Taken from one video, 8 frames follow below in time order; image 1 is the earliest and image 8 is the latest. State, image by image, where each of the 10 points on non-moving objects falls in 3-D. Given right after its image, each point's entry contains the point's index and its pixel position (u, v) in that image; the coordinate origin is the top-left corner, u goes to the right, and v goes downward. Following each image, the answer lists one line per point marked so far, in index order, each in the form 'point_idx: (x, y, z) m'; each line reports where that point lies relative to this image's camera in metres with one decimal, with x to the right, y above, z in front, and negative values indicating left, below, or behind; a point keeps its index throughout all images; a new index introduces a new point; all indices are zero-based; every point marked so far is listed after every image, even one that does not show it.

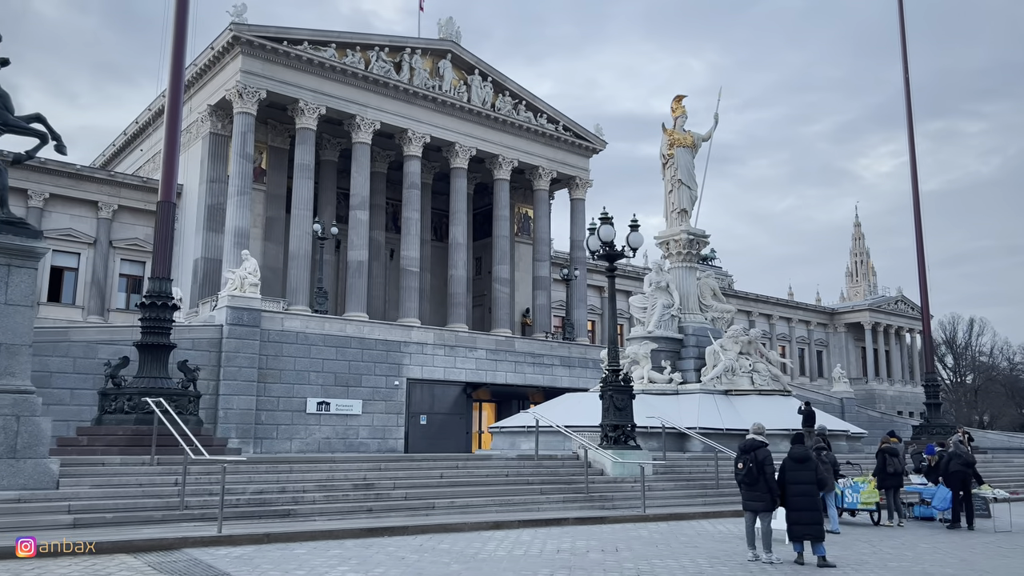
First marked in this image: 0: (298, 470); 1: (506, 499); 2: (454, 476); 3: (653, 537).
0: (-3.3, -2.7, +12.1) m
1: (-0.1, -3.3, +12.5) m
2: (-1.0, -3.1, +13.2) m
3: (+1.9, -3.4, +11.0) m
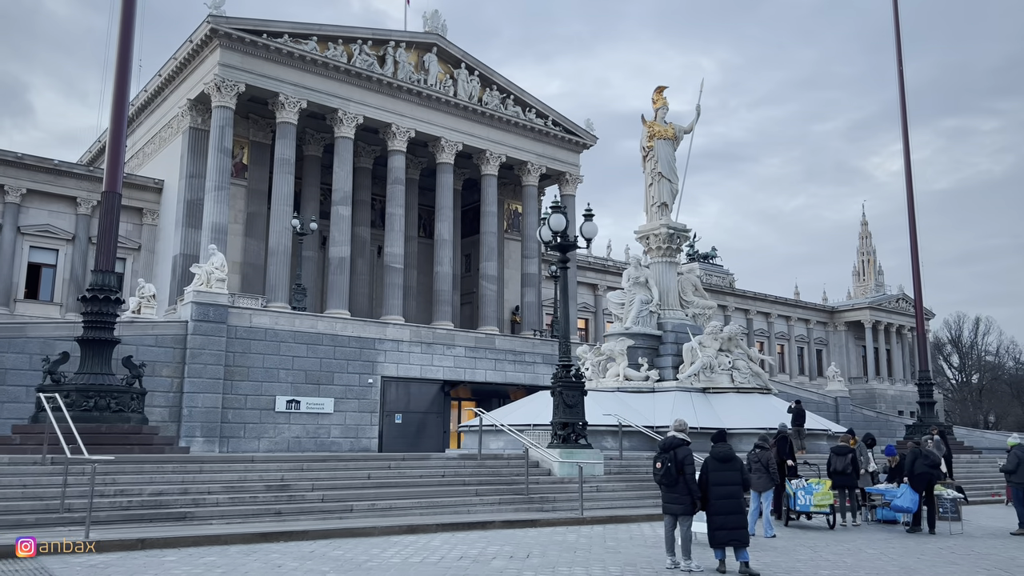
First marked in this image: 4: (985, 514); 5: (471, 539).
0: (-4.3, -2.6, +11.4) m
1: (-1.2, -3.1, +11.9) m
2: (-2.0, -2.9, +12.5) m
3: (+0.8, -3.2, +10.3) m
4: (+9.1, -4.4, +15.5) m
5: (-0.5, -3.1, +9.8) m
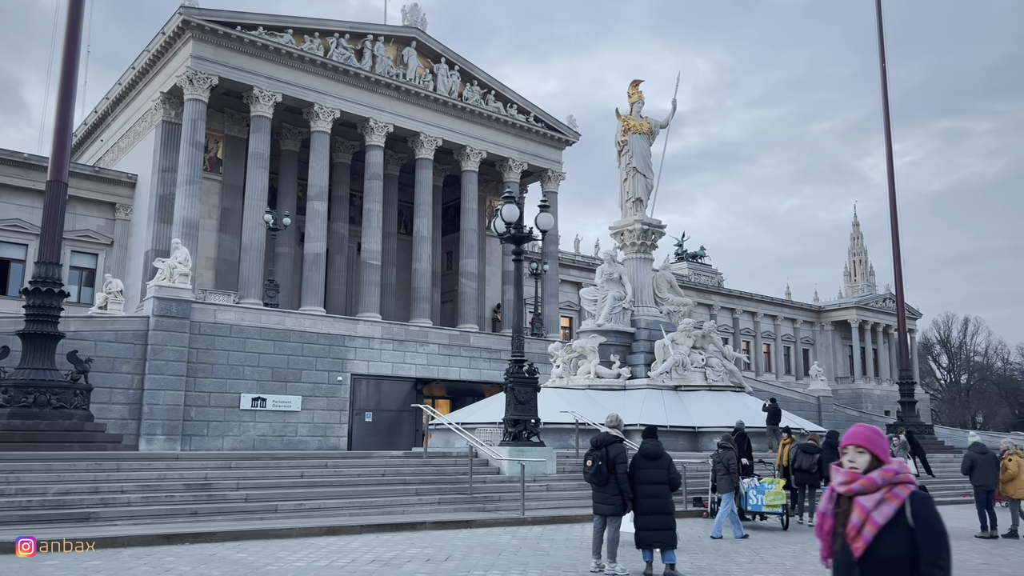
0: (-5.2, -2.5, +10.9) m
1: (-2.1, -3.0, +11.4) m
2: (-2.9, -2.8, +12.0) m
3: (0.0, -3.1, +9.8) m
4: (+8.2, -4.3, +15.1) m
5: (-1.4, -2.9, +9.3) m
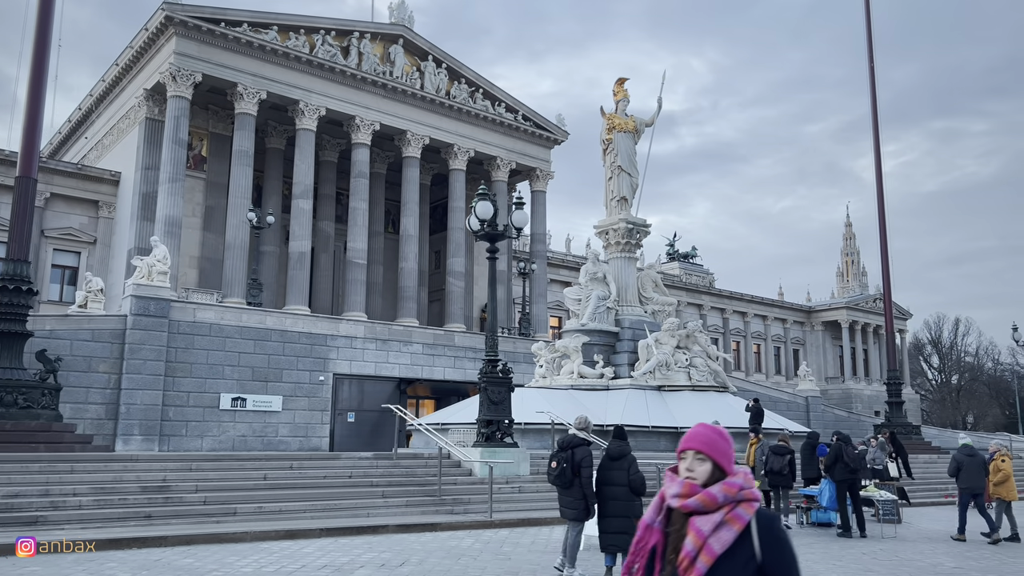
0: (-5.7, -2.4, +10.6) m
1: (-2.5, -3.0, +11.1) m
2: (-3.4, -2.8, +11.8) m
3: (-0.5, -3.1, +9.5) m
4: (+7.7, -4.3, +14.9) m
5: (-1.8, -2.9, +9.1) m
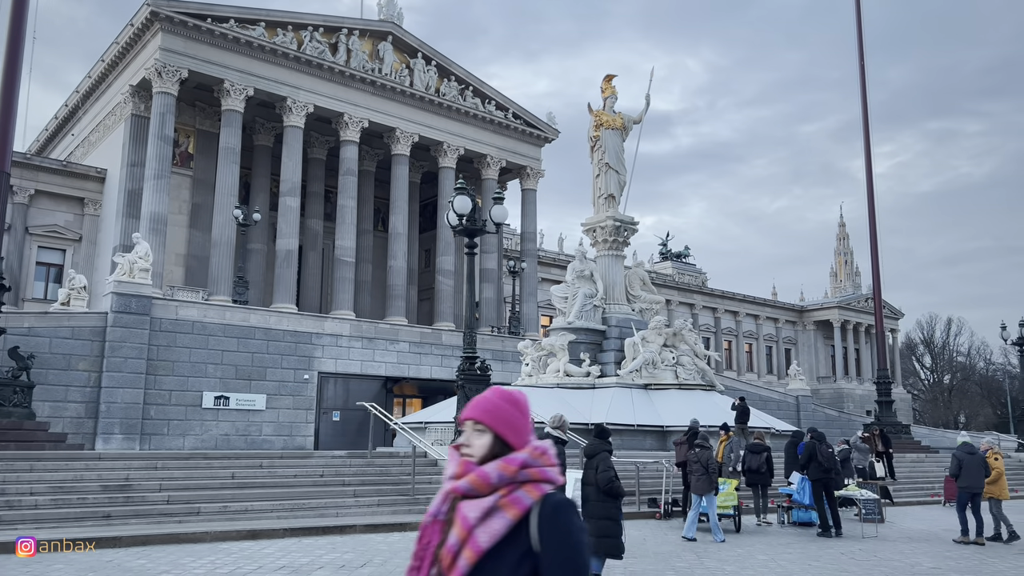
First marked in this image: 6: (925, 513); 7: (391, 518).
0: (-6.0, -2.3, +10.4) m
1: (-2.9, -2.9, +10.9) m
2: (-3.7, -2.7, +11.5) m
3: (-0.8, -3.0, +9.3) m
4: (+7.3, -4.2, +14.7) m
5: (-2.2, -2.8, +8.8) m
6: (+8.0, -4.4, +15.7) m
7: (-1.6, -3.1, +10.8) m
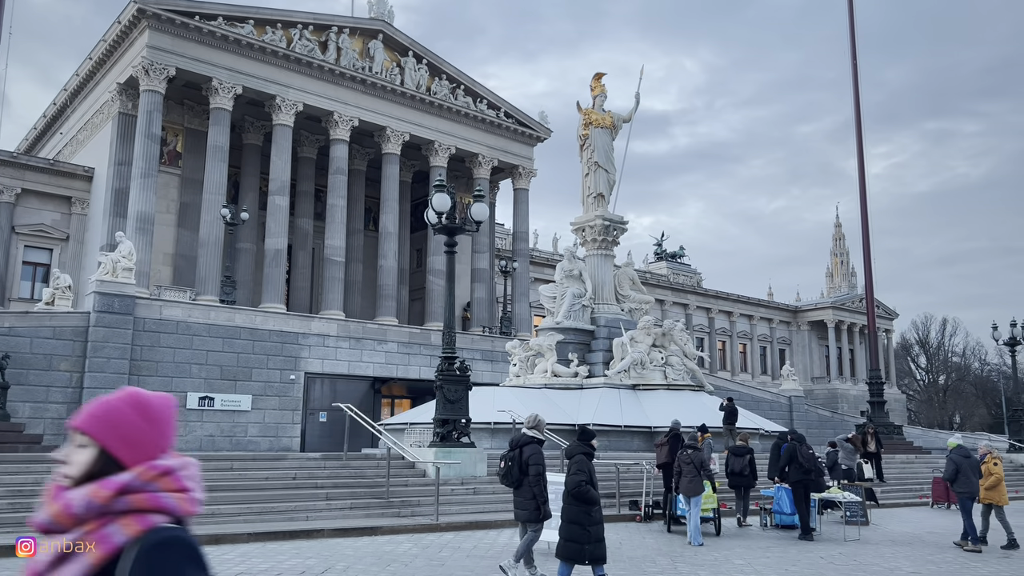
0: (-6.4, -2.3, +10.1) m
1: (-3.2, -2.9, +10.6) m
2: (-4.1, -2.7, +11.3) m
3: (-1.2, -3.0, +9.1) m
4: (+6.9, -4.2, +14.5) m
5: (-2.5, -2.8, +8.6) m
6: (+7.7, -4.4, +15.5) m
7: (-2.0, -3.1, +10.5) m
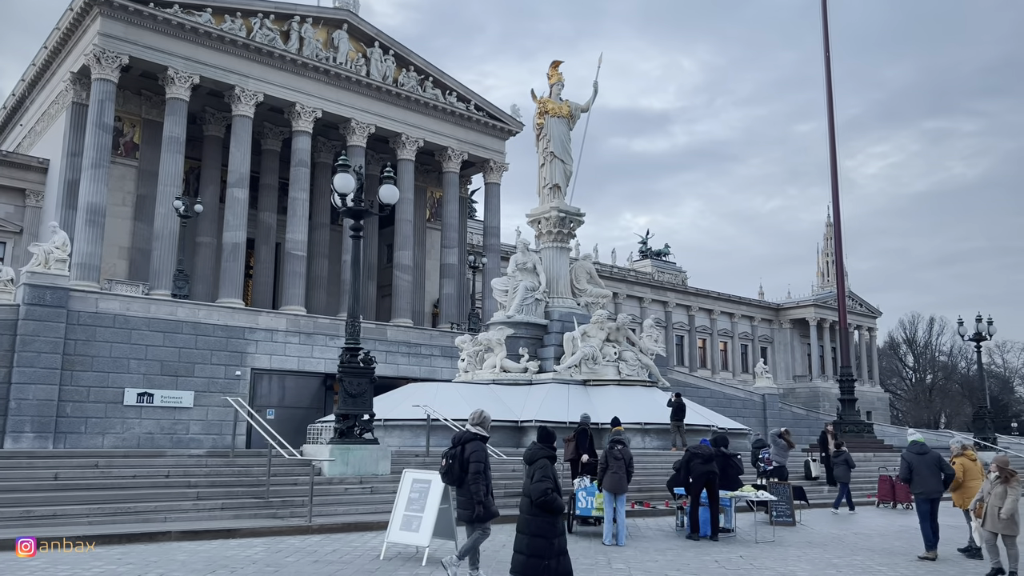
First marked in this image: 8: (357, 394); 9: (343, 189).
0: (-7.9, -2.1, +9.3) m
1: (-4.7, -2.6, +9.8) m
2: (-5.6, -2.5, +10.4) m
3: (-2.7, -2.8, +8.3) m
4: (+5.4, -4.0, +13.8) m
5: (-4.0, -2.6, +7.8) m
6: (+6.1, -4.2, +14.7) m
7: (-3.5, -2.8, +9.7) m
8: (-2.5, -1.7, +12.6) m
9: (-2.8, +1.6, +13.4) m
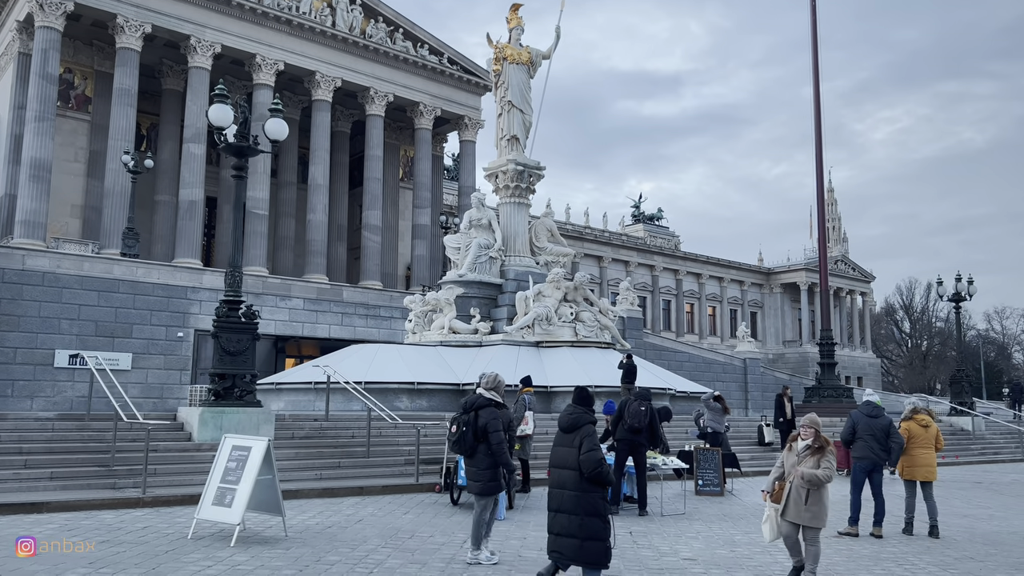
0: (-9.4, -1.4, +8.0) m
1: (-6.2, -2.0, +8.5) m
2: (-7.1, -1.8, +9.2) m
3: (-4.2, -2.2, +7.0) m
4: (+3.9, -3.2, +12.5) m
5: (-5.5, -2.0, +6.5) m
6: (+4.6, -3.3, +13.5) m
7: (-5.0, -2.2, +8.5) m
8: (-4.0, -0.9, +11.3) m
9: (-4.3, +2.4, +12.0) m
